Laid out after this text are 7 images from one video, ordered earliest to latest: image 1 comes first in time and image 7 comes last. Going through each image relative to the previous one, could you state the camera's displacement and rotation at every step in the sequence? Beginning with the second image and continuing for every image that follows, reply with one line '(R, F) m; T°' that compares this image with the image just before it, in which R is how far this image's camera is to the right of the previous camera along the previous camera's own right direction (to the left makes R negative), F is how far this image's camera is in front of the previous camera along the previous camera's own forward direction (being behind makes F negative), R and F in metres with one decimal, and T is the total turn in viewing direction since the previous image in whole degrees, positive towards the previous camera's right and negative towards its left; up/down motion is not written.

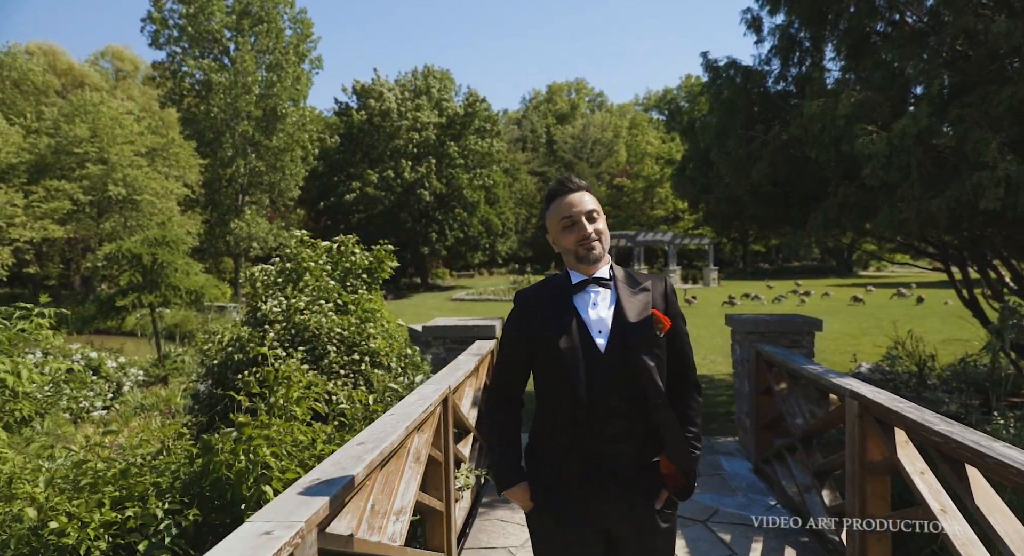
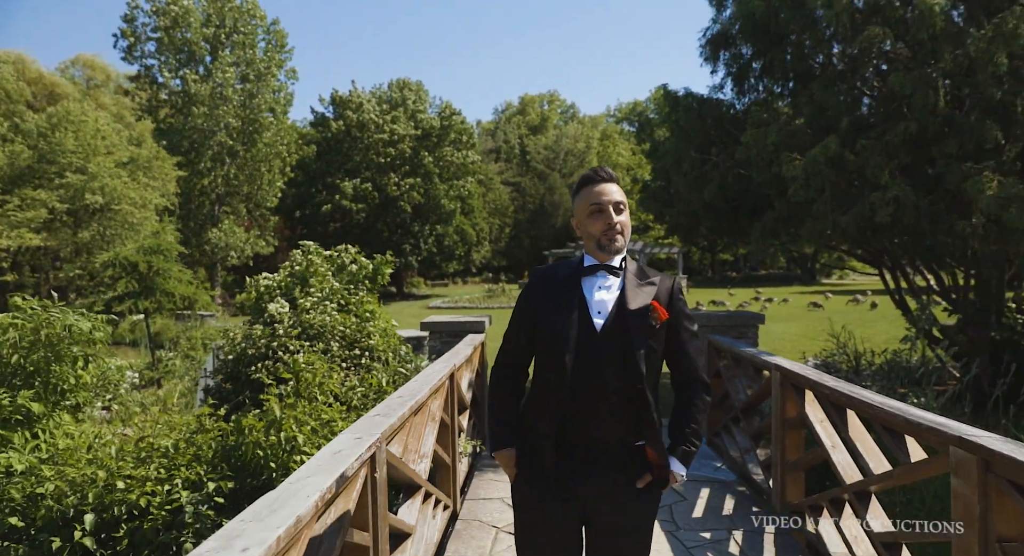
(-0.1, -0.8) m; +2°
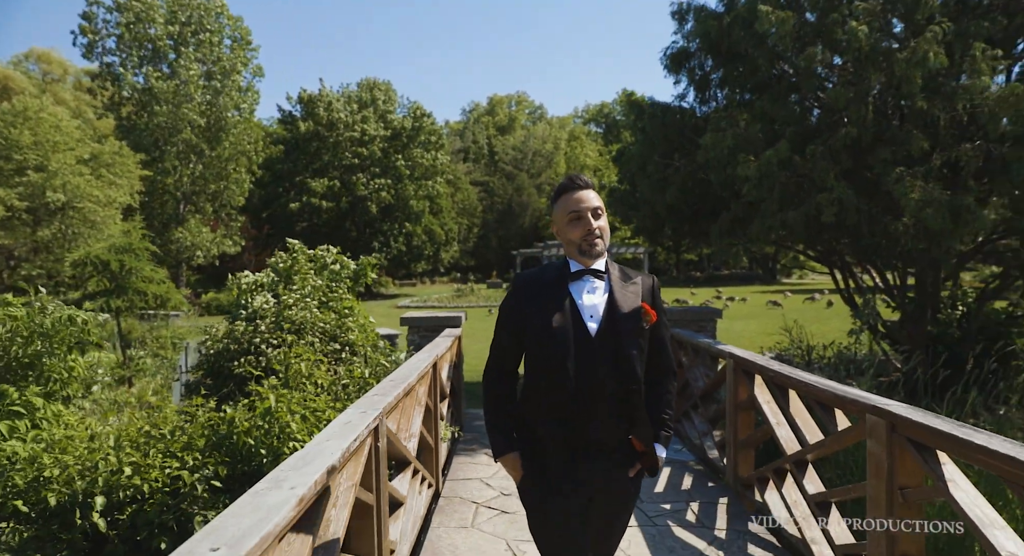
(-0.1, -0.3) m; +3°
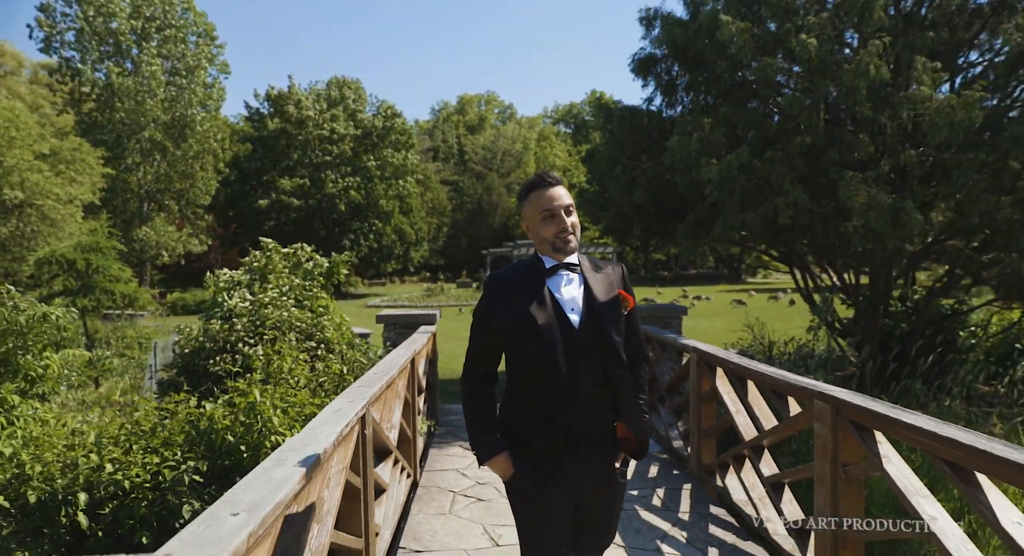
(0.0, -0.2) m; +2°
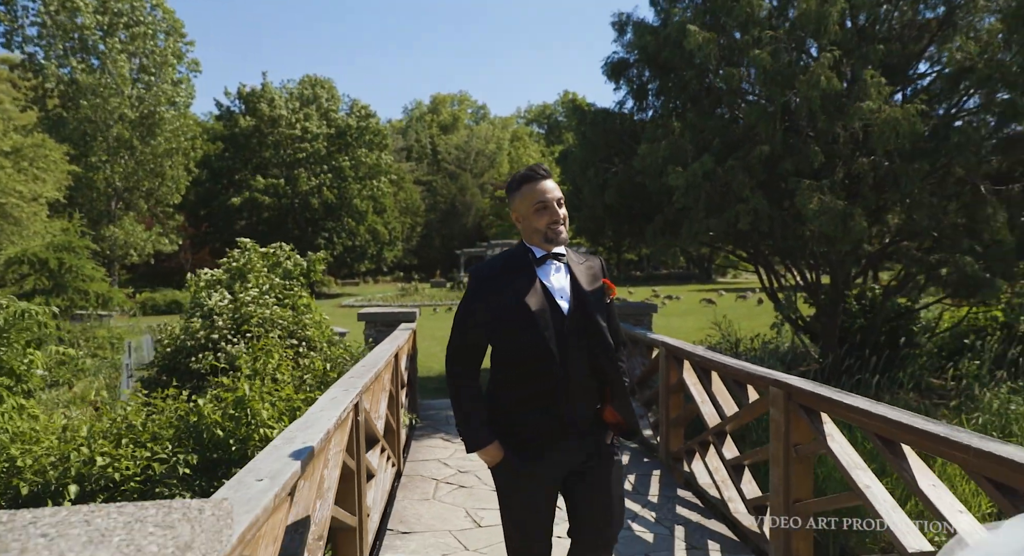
(0.0, -0.2) m; +2°
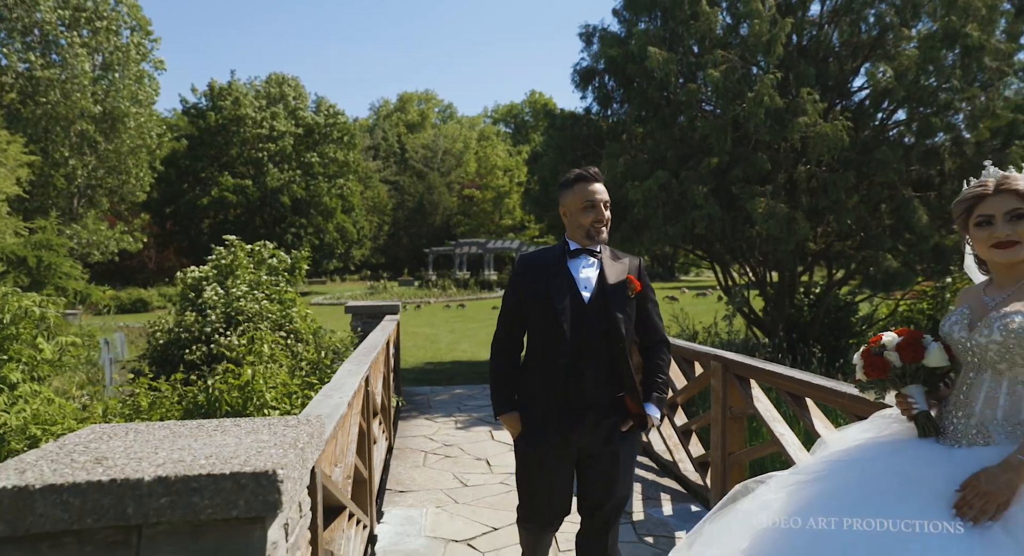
(-0.1, -0.6) m; +3°
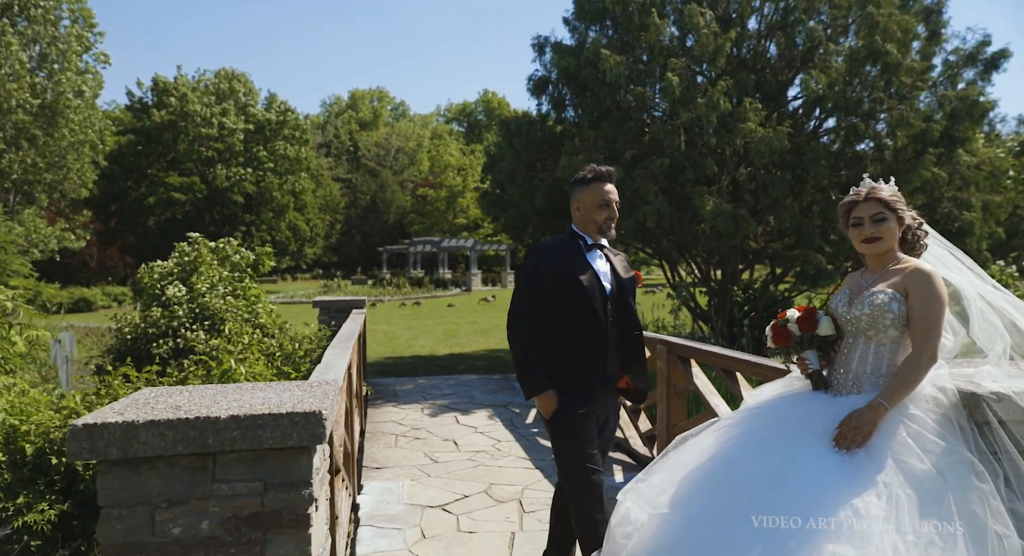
(-0.1, -0.4) m; +4°
